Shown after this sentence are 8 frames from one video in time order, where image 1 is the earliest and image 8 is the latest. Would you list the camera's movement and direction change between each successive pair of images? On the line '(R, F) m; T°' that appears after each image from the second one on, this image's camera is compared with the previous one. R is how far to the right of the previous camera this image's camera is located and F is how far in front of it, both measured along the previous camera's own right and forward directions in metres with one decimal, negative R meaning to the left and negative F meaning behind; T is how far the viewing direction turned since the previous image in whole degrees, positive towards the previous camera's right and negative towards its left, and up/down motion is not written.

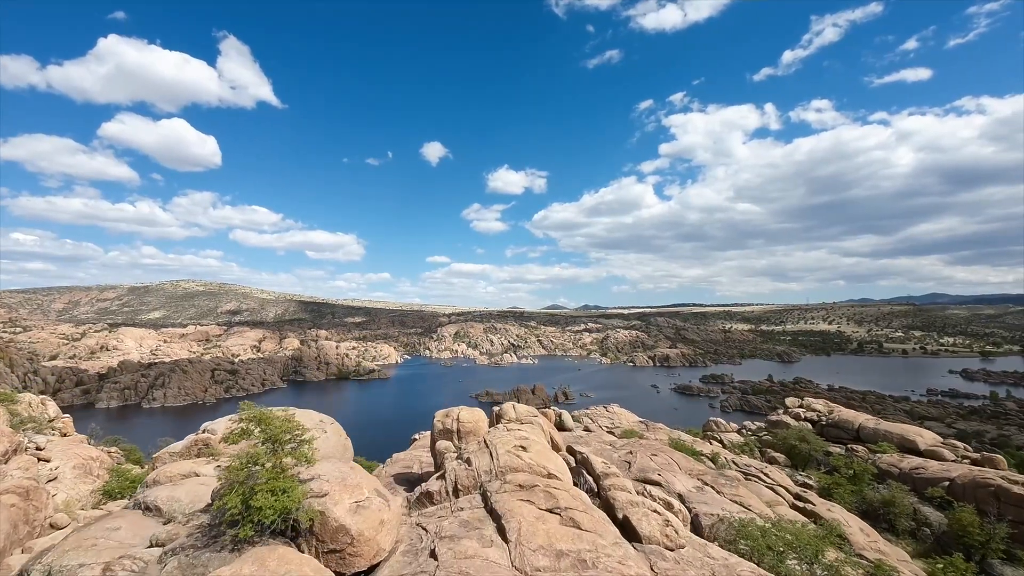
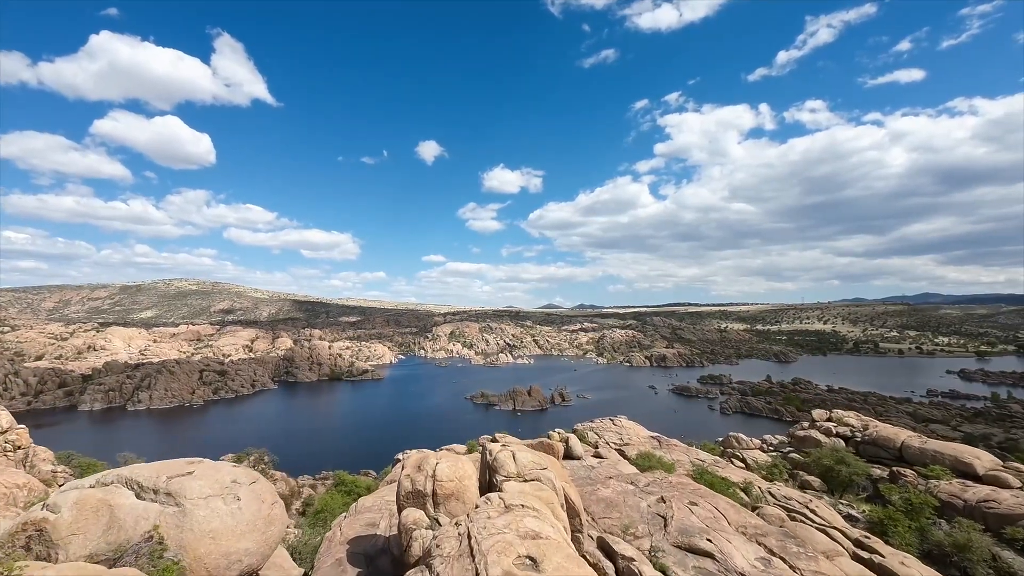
(0.0, +1.3) m; +1°
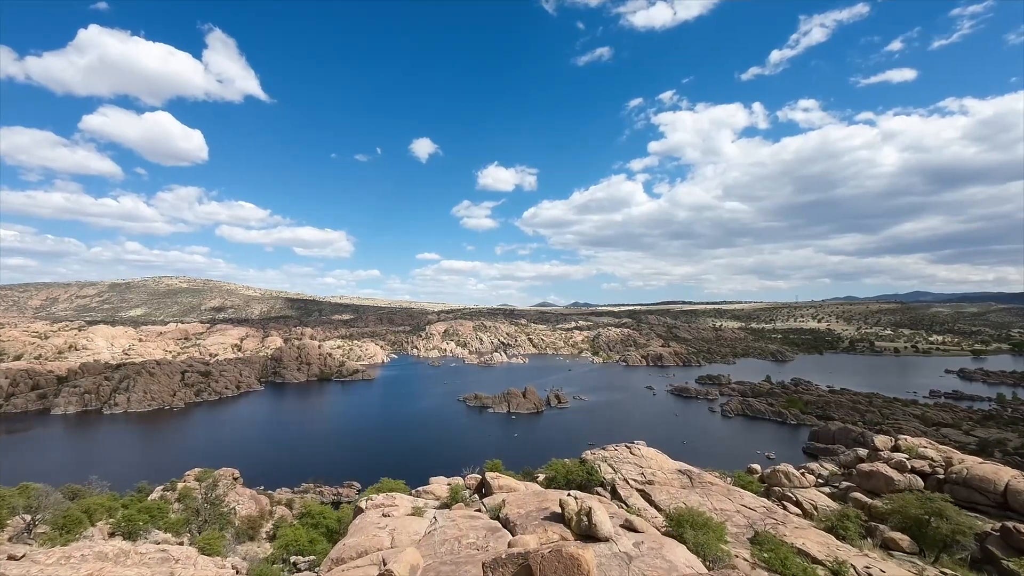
(0.0, +2.1) m; +1°
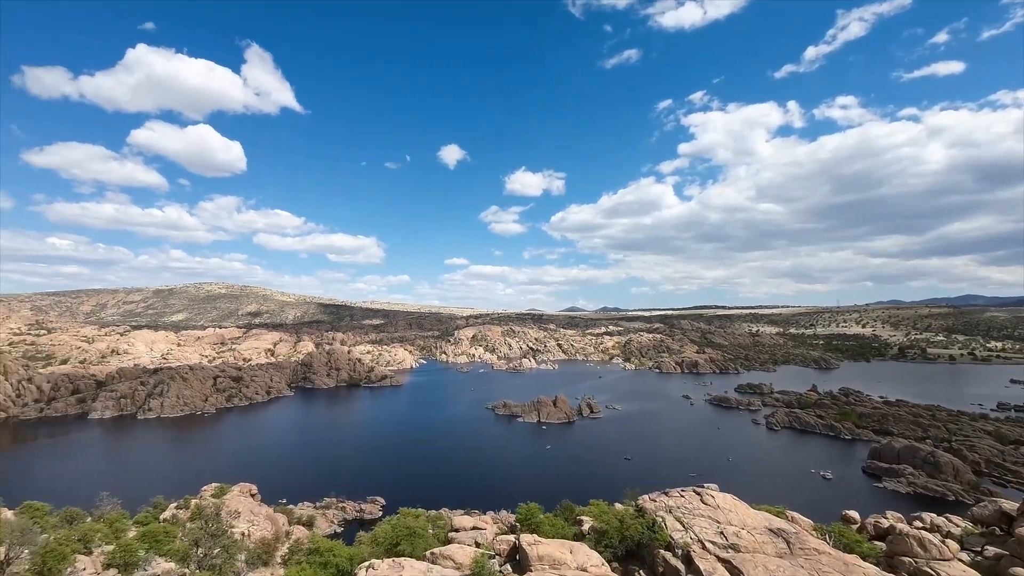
(-0.2, +2.2) m; -4°
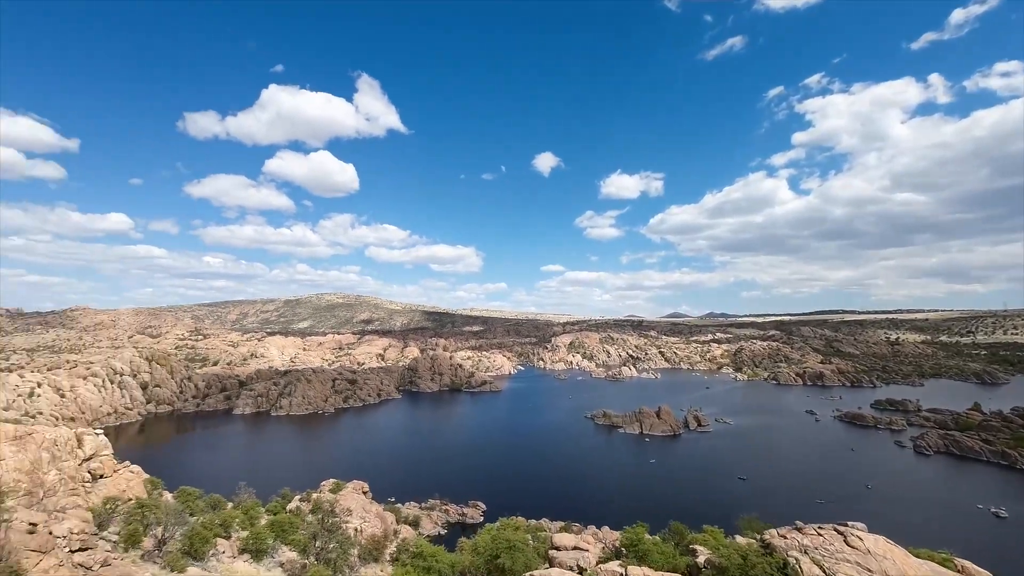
(-0.4, +2.6) m; -13°
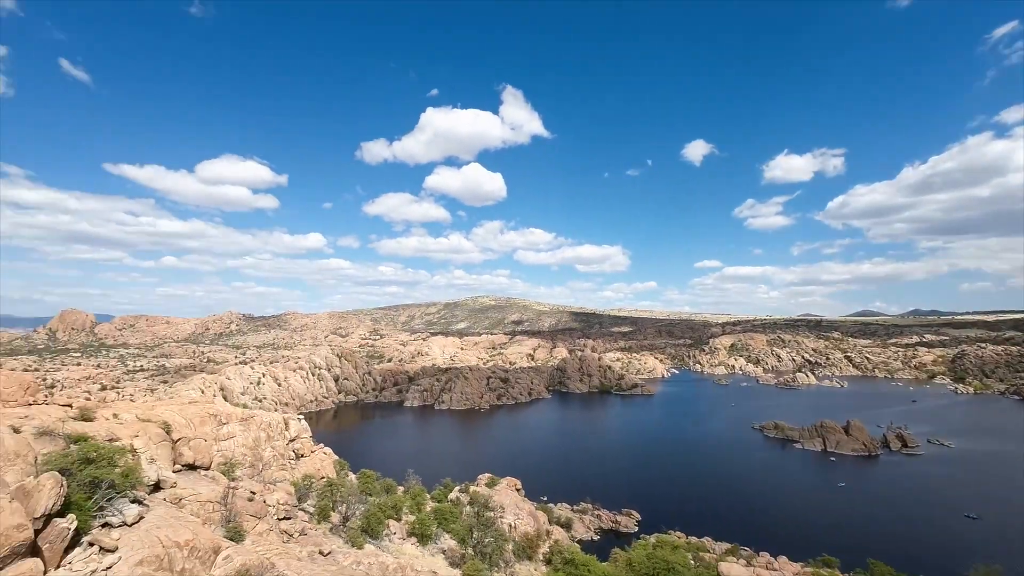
(-0.3, +2.5) m; -20°
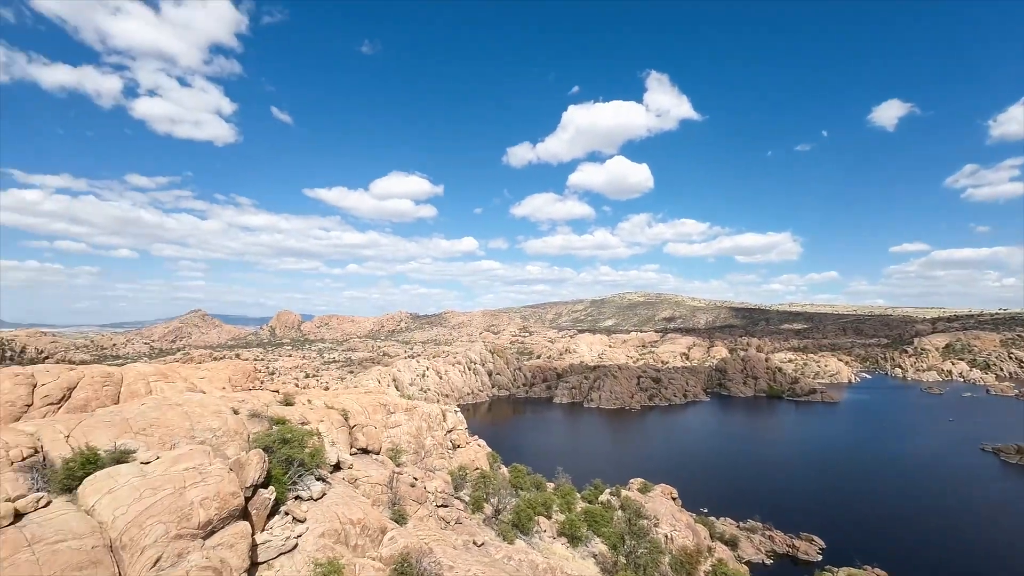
(-0.1, +1.7) m; -20°
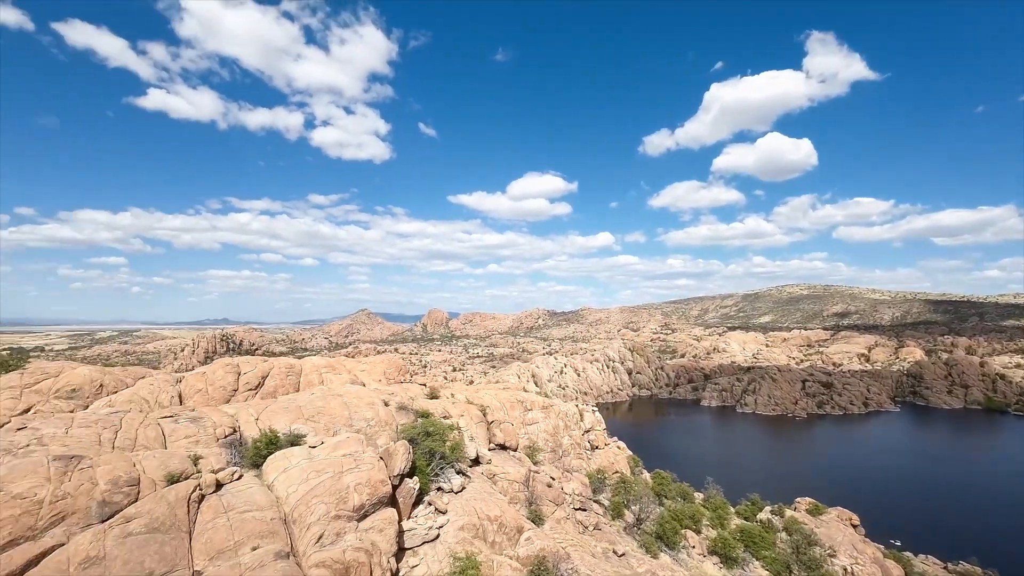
(0.0, +1.2) m; -18°
